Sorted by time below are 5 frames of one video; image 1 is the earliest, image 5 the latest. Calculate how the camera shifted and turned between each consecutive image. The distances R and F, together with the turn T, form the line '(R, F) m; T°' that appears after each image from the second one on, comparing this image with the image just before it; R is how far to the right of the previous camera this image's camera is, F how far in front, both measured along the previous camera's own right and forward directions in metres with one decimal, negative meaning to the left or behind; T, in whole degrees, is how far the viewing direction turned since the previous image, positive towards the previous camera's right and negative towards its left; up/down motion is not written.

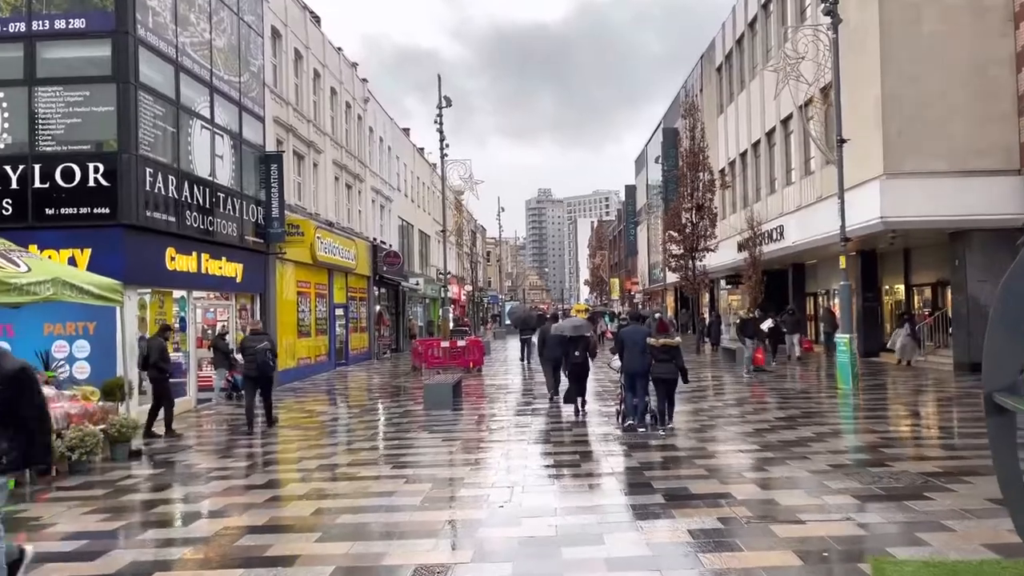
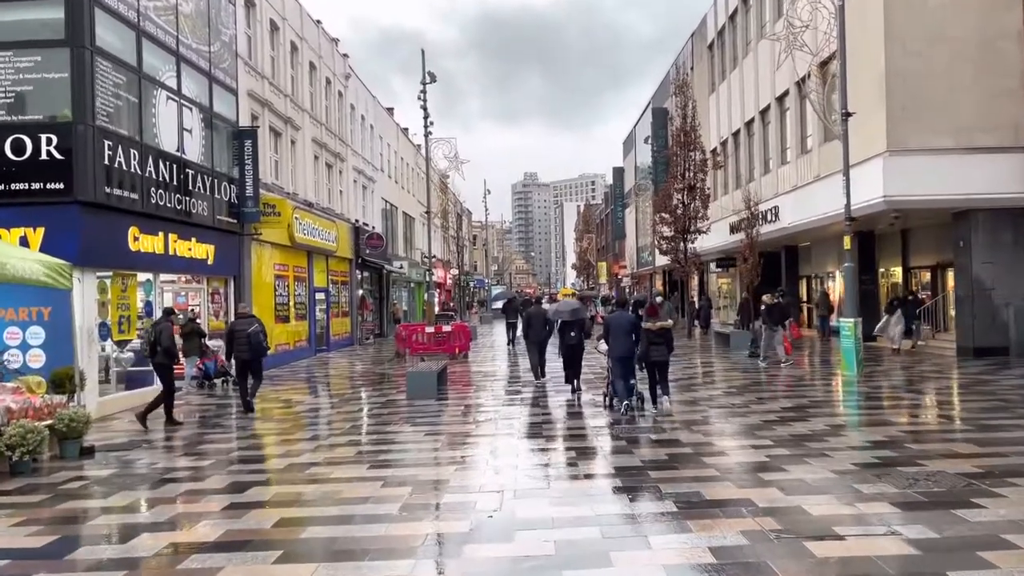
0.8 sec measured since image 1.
(0.0, +0.9) m; +1°
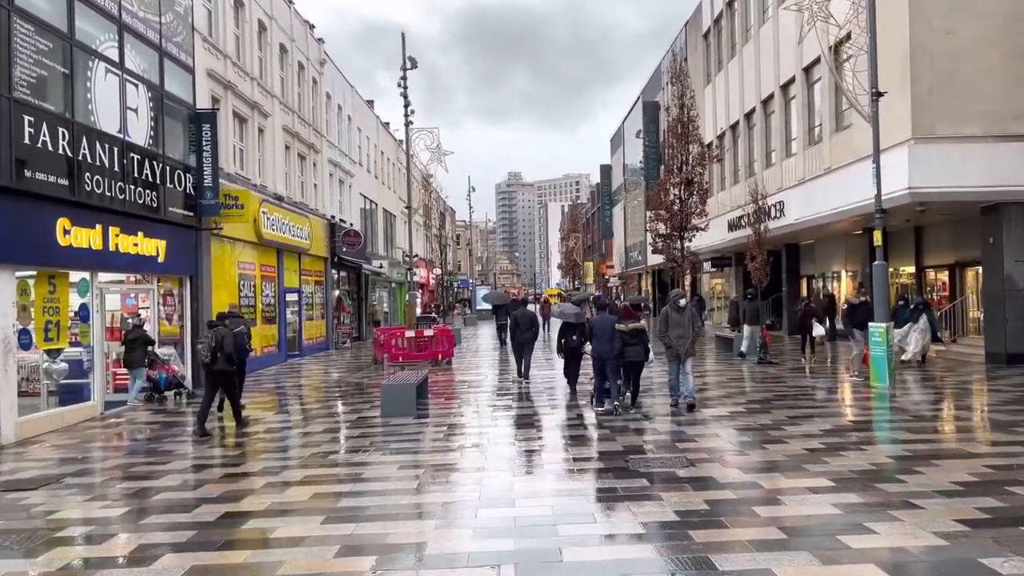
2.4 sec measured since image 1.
(-0.1, +1.8) m; +1°
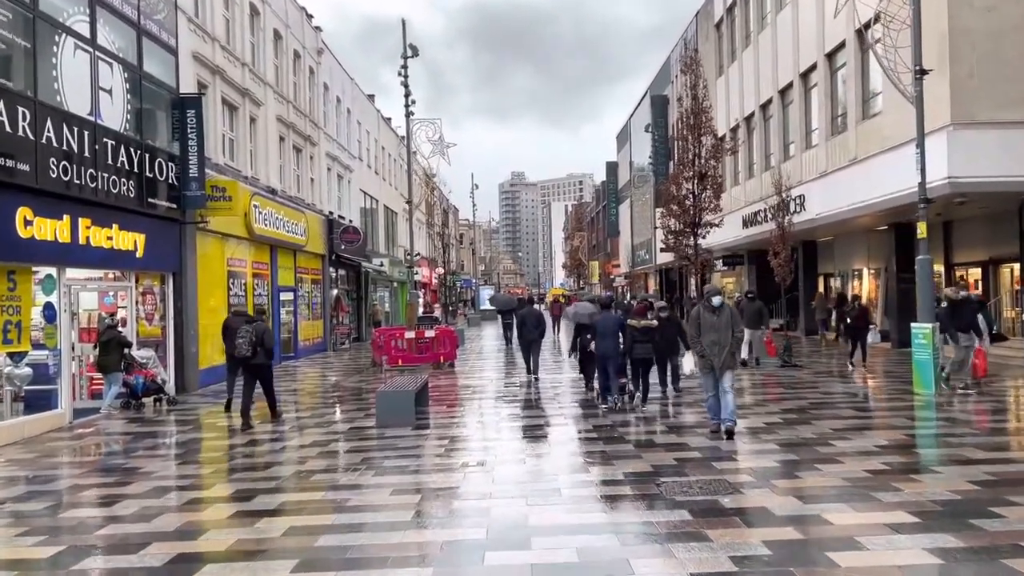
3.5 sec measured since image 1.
(-0.1, +1.2) m; 0°
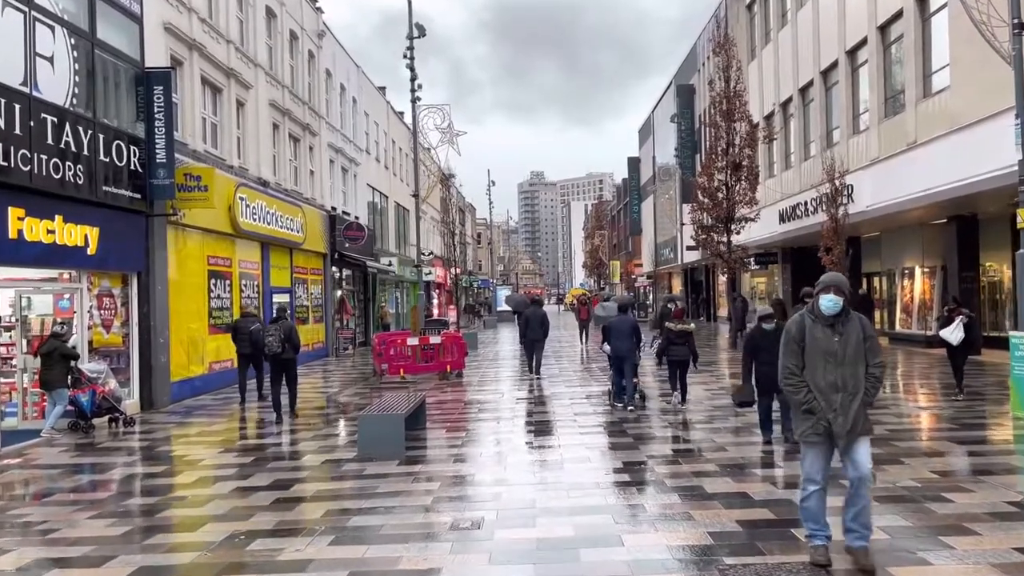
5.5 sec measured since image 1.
(+0.1, +2.1) m; -1°
